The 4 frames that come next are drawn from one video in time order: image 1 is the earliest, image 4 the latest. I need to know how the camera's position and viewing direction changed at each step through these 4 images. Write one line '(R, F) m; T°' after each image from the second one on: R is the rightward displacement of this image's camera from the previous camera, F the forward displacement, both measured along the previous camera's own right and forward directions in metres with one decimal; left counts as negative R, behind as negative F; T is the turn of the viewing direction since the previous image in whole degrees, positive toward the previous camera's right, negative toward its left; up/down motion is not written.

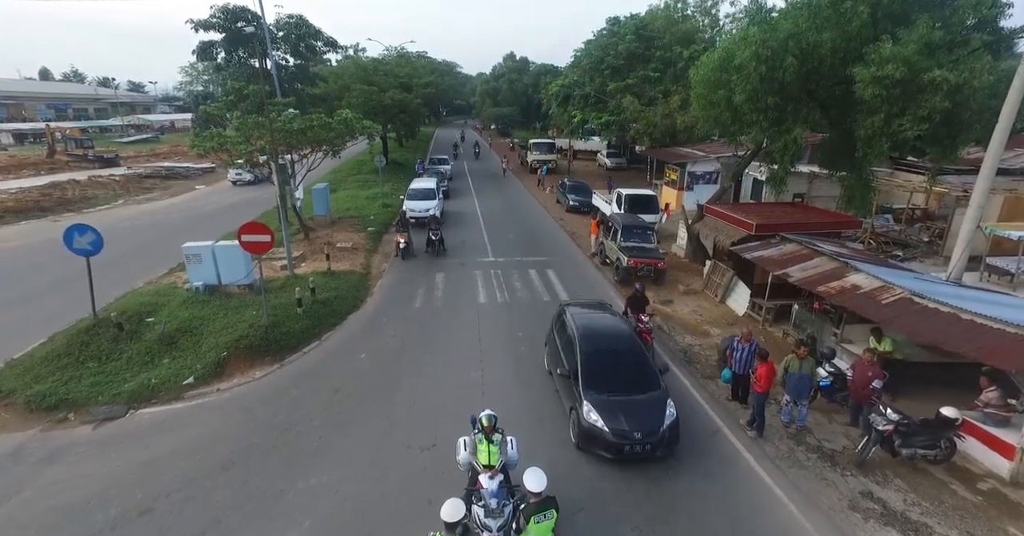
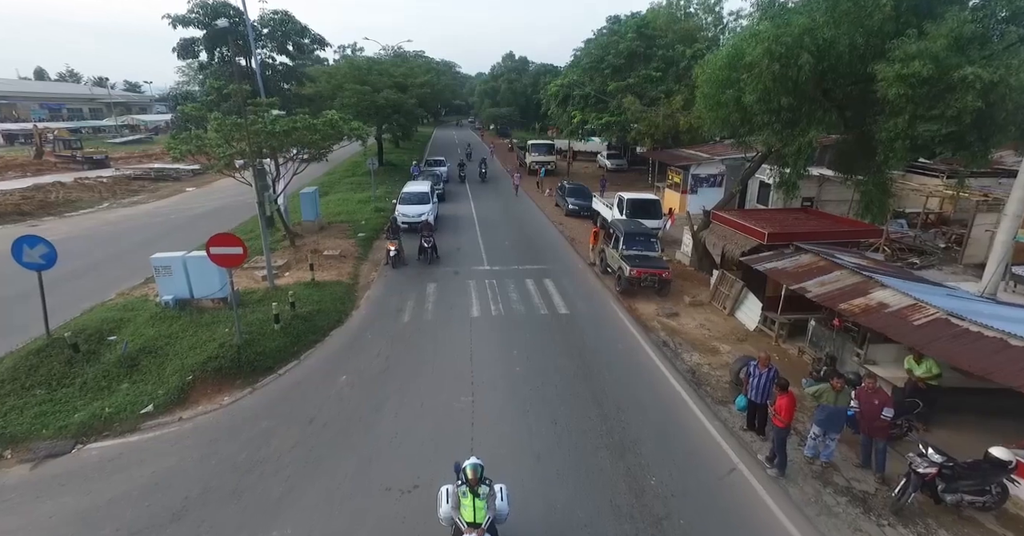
(+0.1, +0.8) m; 0°
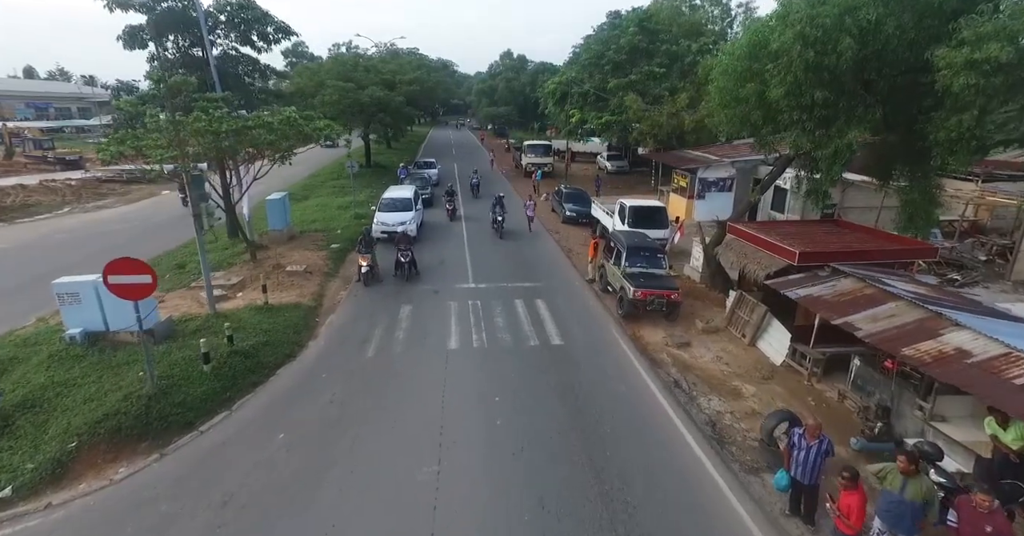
(+0.3, +1.9) m; 0°
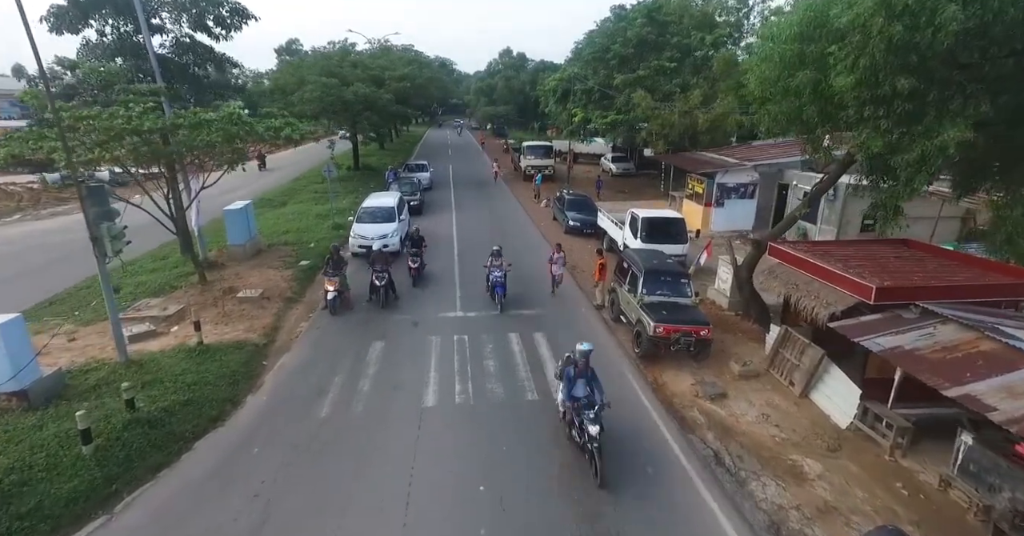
(+0.1, +2.3) m; 0°
